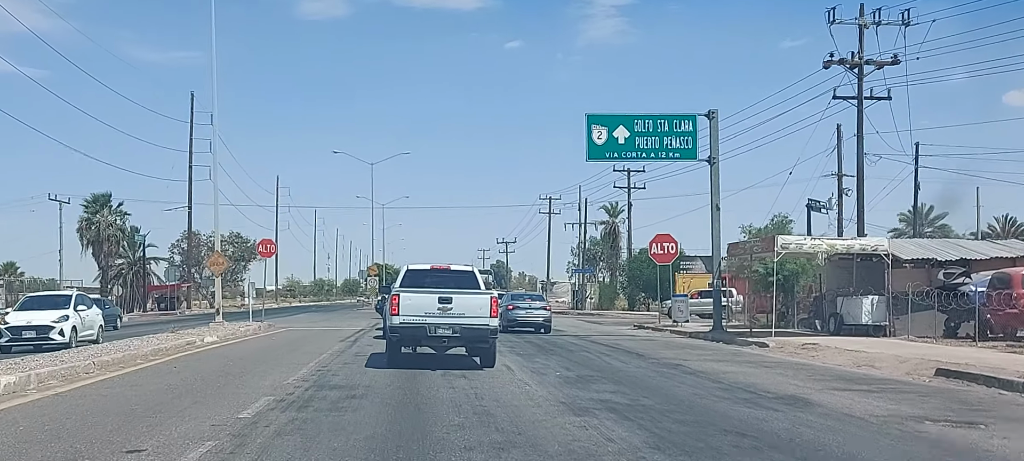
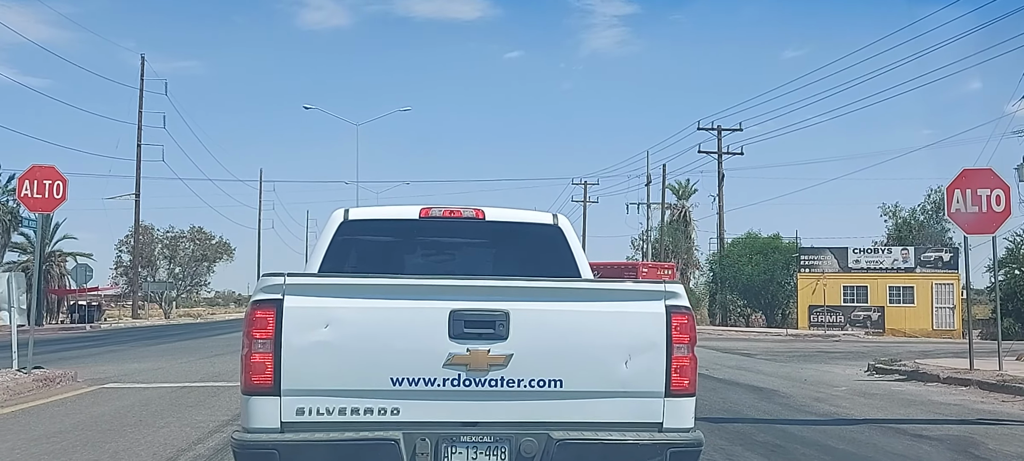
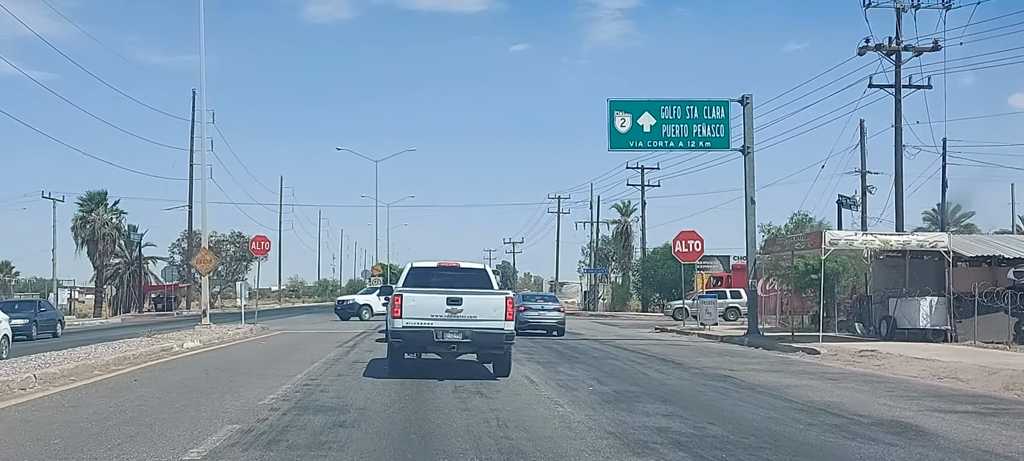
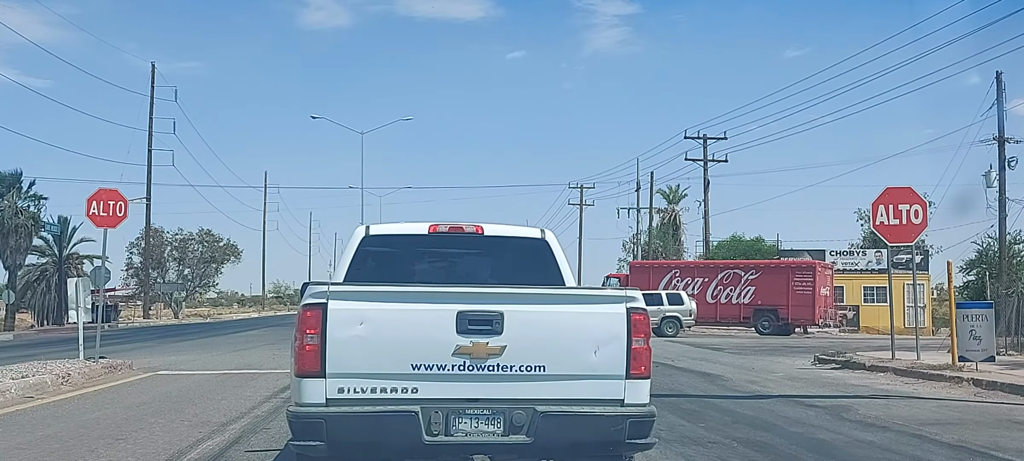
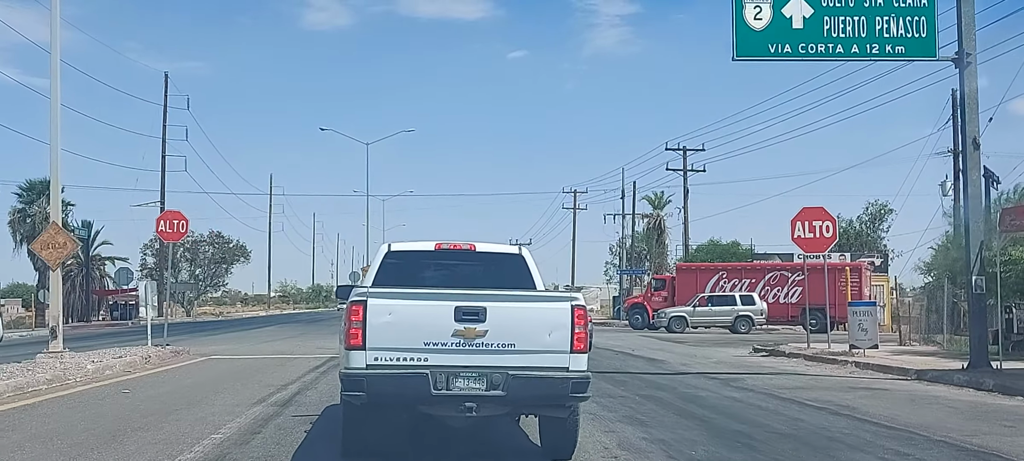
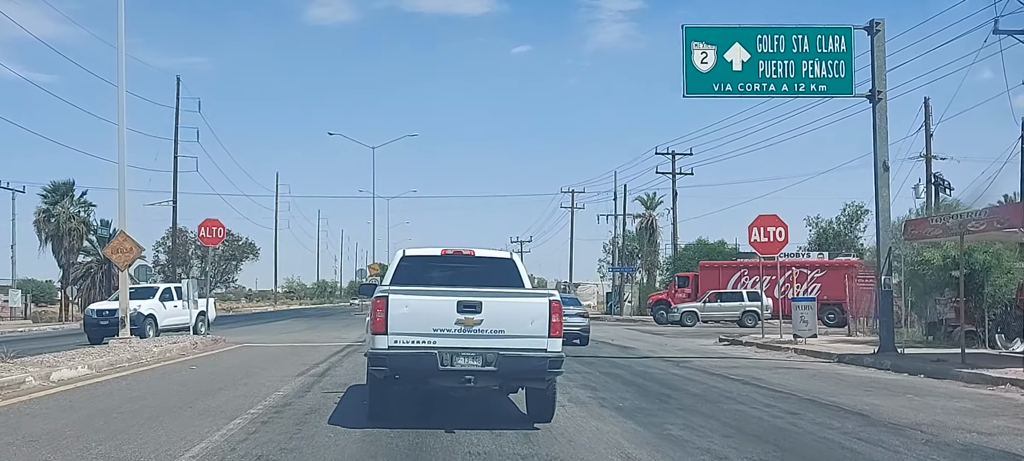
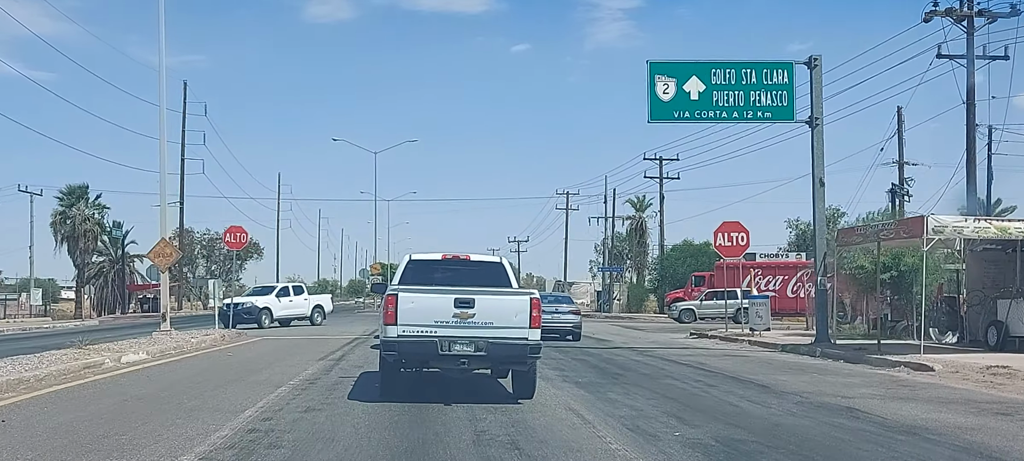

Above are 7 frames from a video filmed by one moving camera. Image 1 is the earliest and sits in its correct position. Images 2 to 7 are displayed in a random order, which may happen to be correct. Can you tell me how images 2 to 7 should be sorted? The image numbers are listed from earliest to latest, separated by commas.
3, 7, 6, 5, 4, 2
